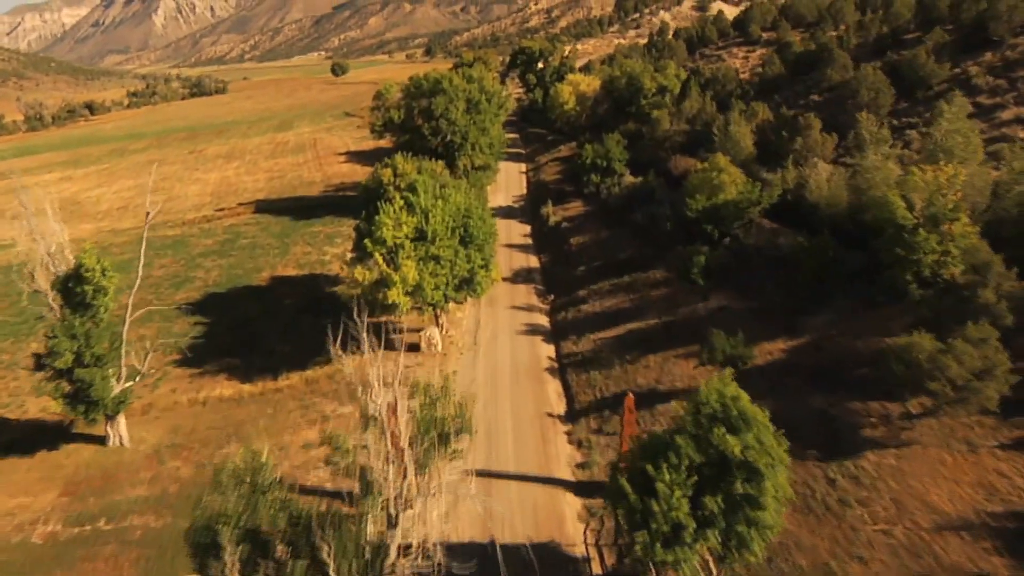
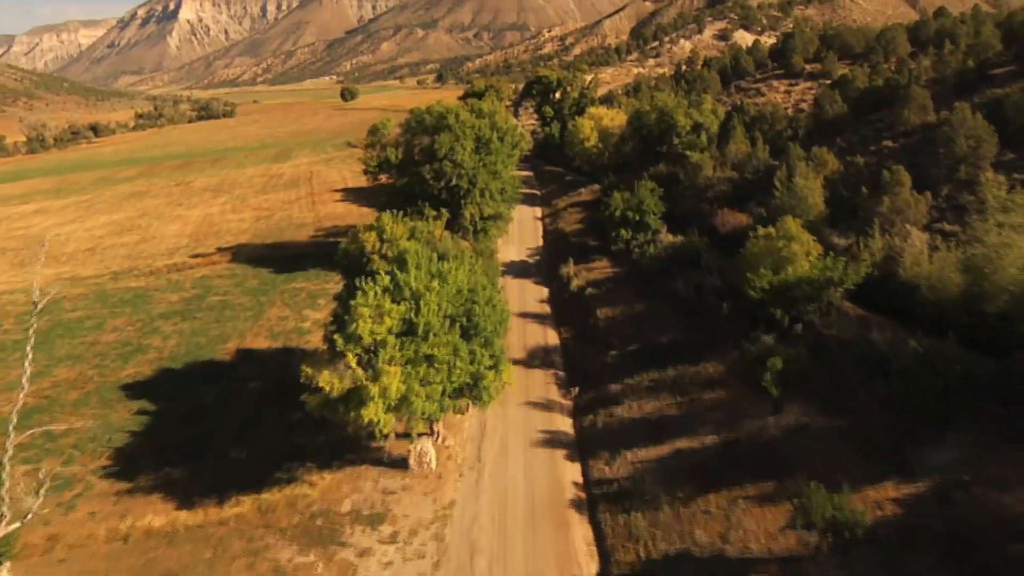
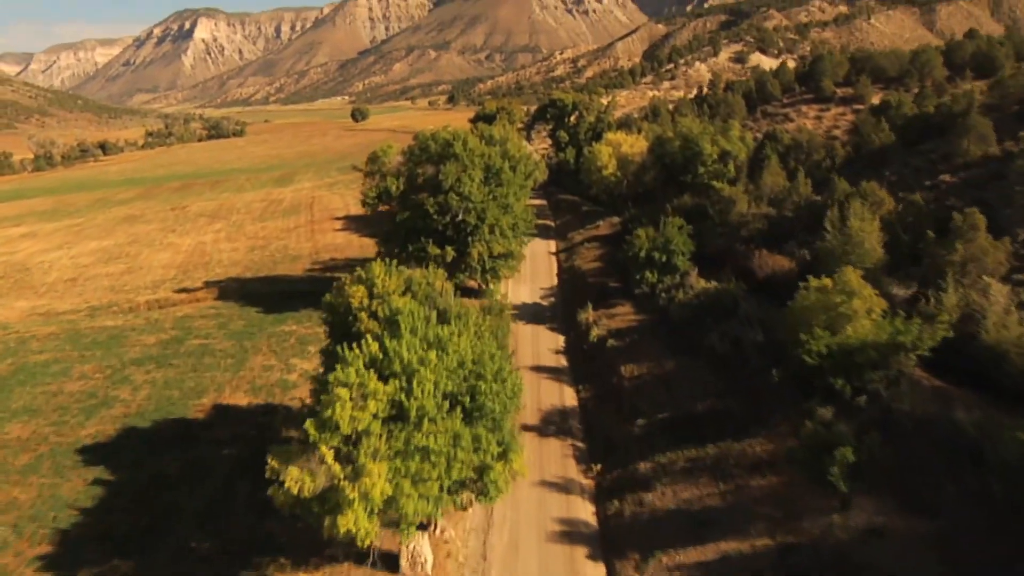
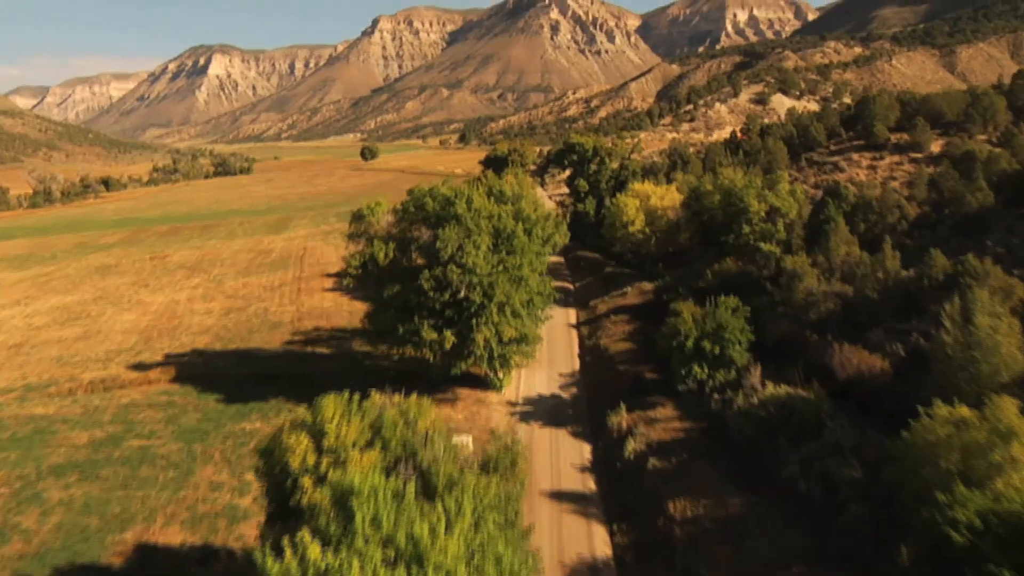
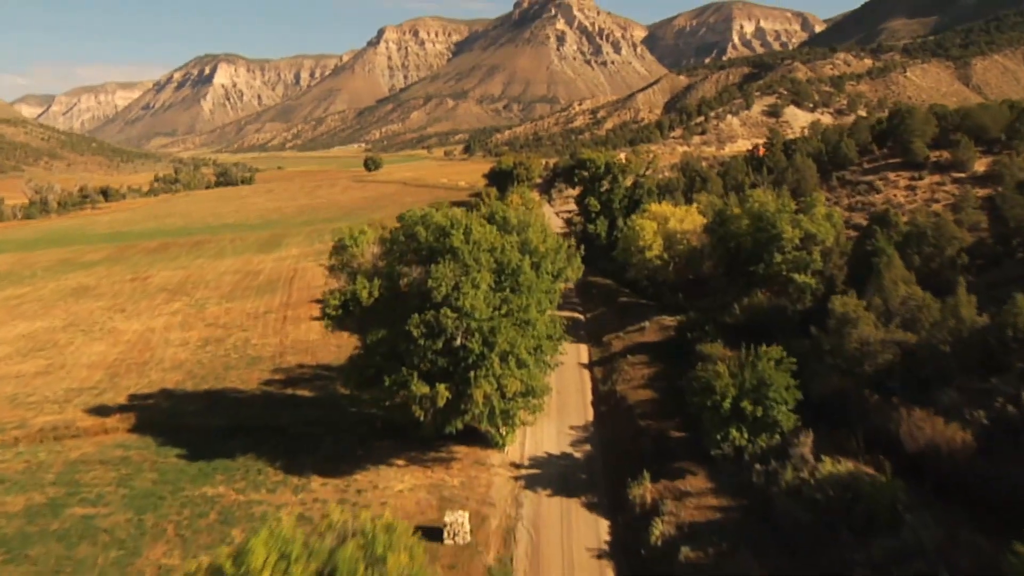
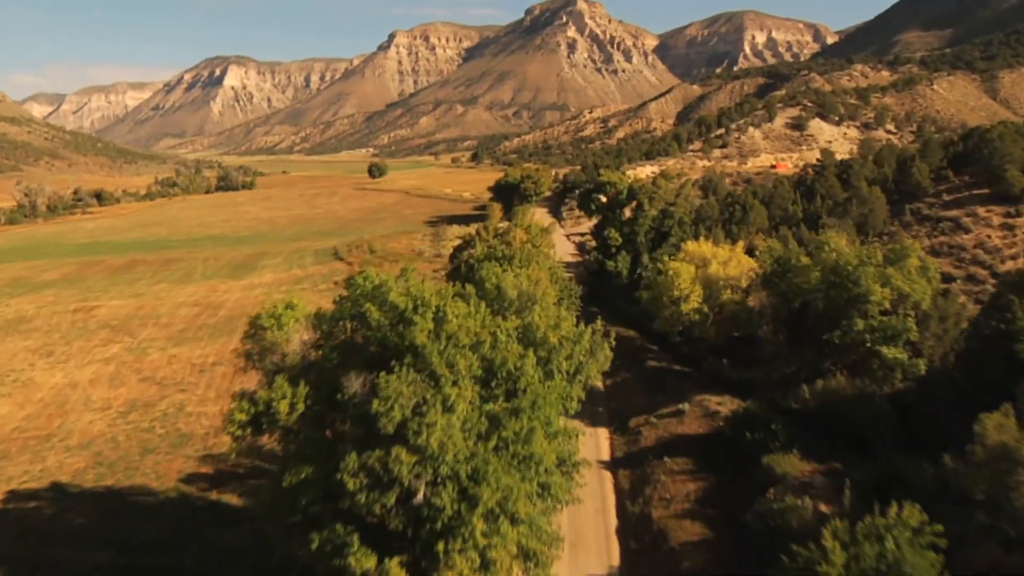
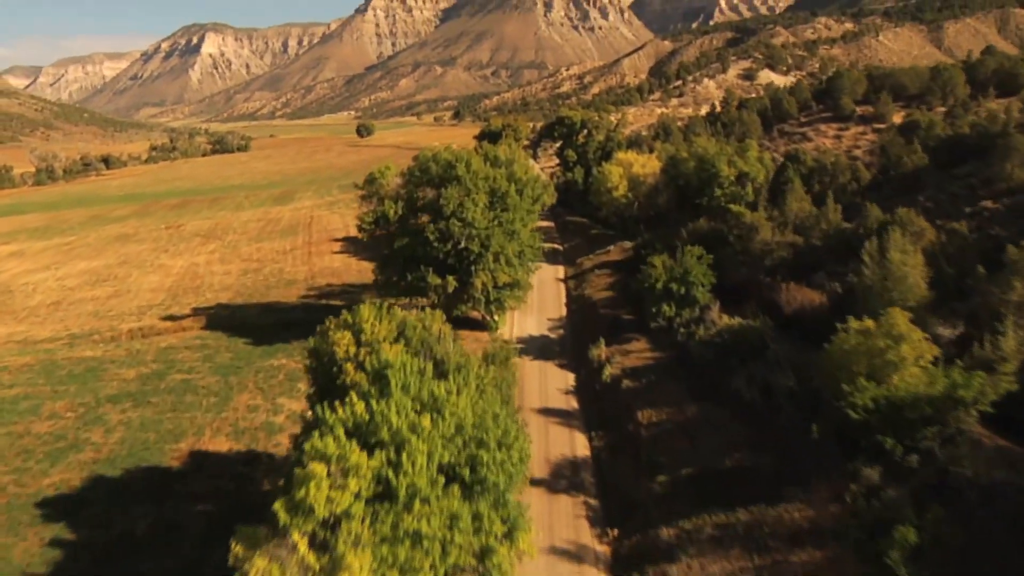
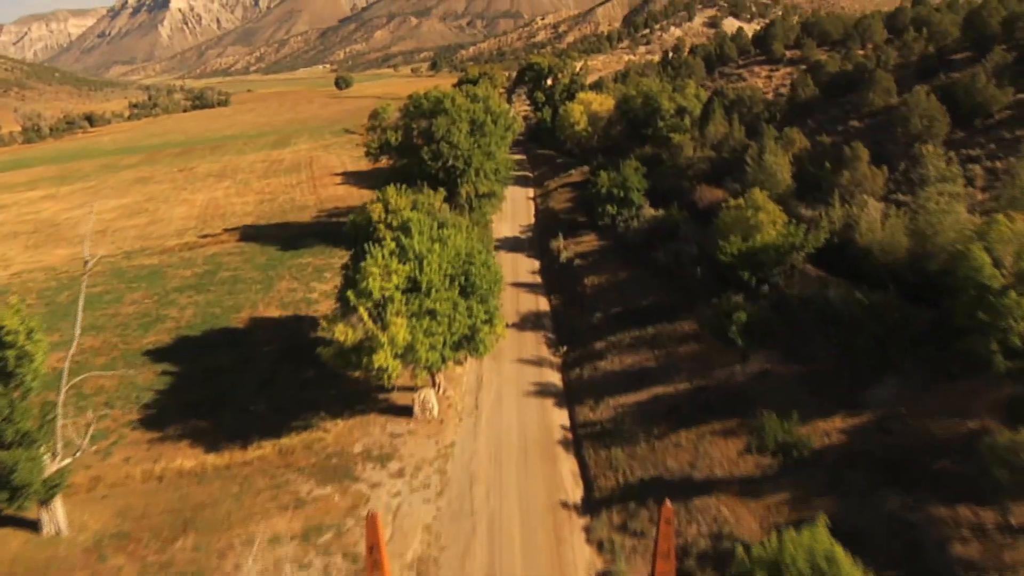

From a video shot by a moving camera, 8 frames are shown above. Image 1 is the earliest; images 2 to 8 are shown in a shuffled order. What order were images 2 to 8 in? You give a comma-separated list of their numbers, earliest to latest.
8, 2, 3, 7, 4, 5, 6
